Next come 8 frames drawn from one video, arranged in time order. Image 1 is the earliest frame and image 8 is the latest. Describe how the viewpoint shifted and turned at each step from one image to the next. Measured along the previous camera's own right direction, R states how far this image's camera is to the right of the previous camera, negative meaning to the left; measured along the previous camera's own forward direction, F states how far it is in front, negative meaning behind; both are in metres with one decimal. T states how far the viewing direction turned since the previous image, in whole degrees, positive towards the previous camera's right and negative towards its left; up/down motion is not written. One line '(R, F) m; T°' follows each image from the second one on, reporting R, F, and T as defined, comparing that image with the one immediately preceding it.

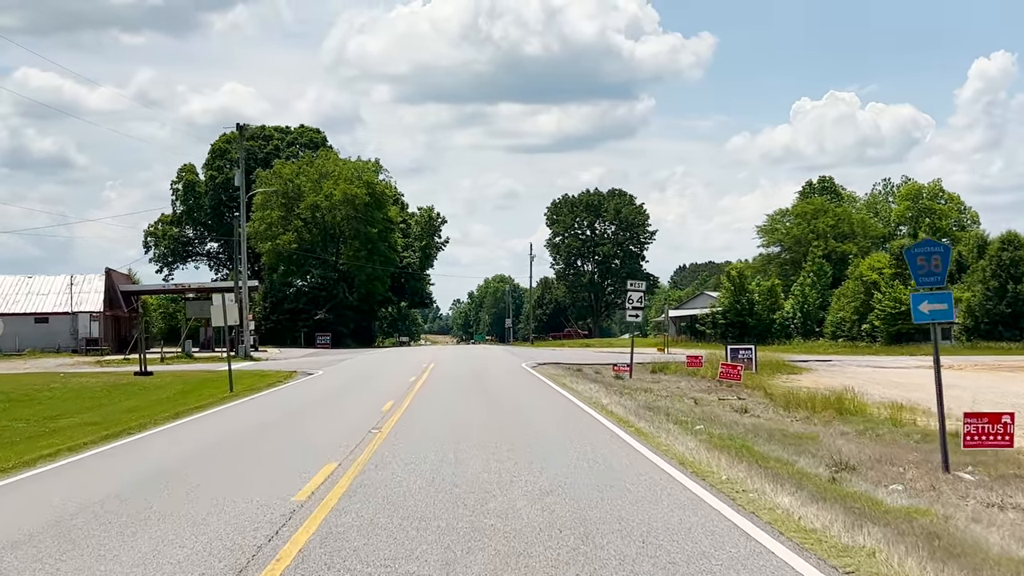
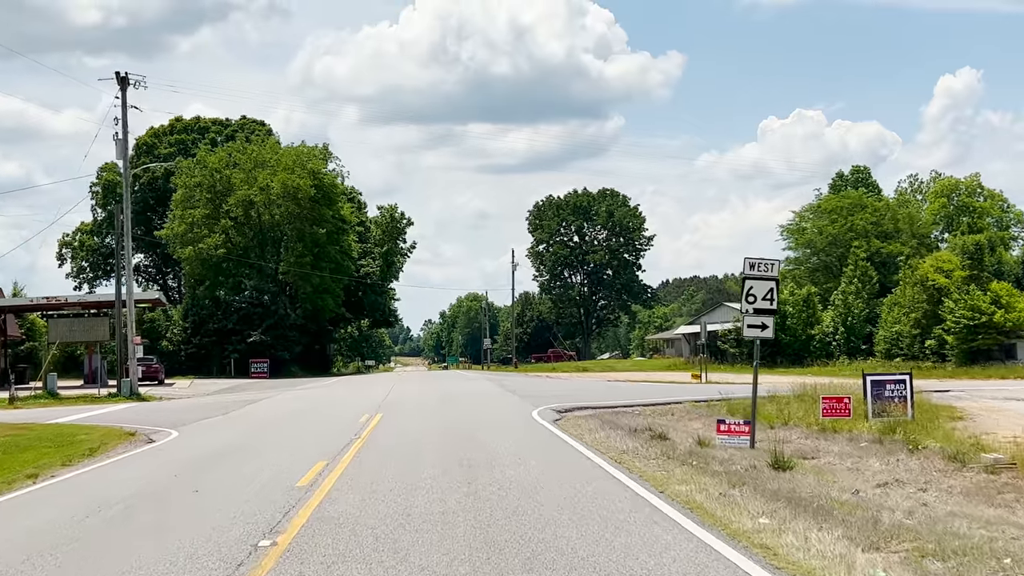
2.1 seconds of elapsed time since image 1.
(-0.5, +13.9) m; +1°
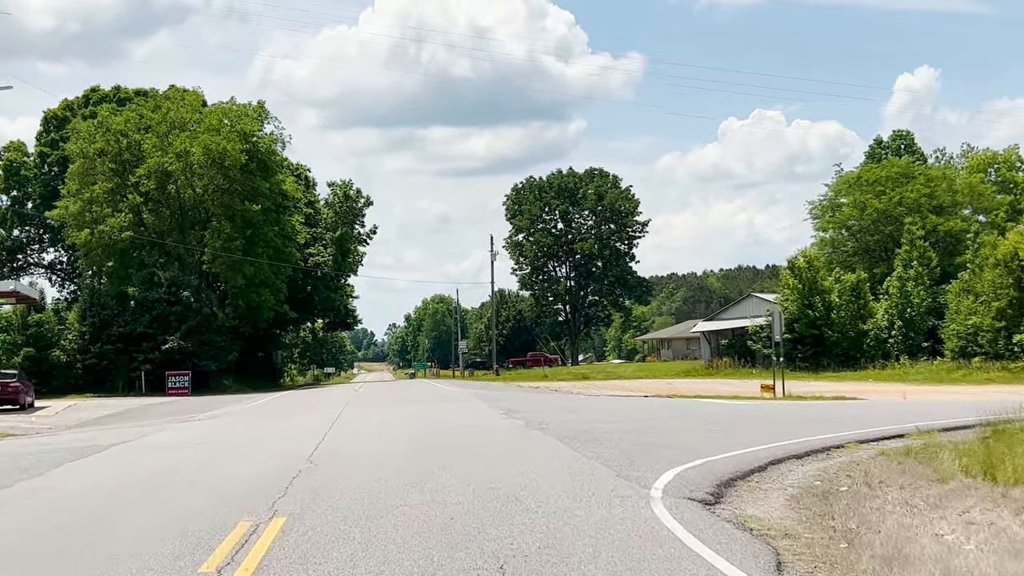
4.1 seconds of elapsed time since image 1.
(-0.8, +12.0) m; +2°
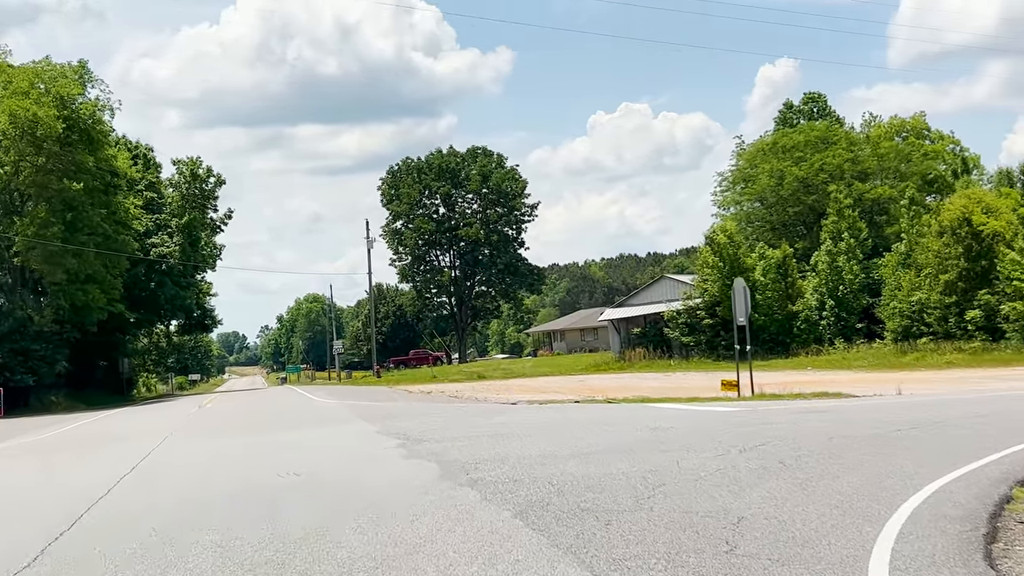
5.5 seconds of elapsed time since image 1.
(-0.2, +7.1) m; +6°
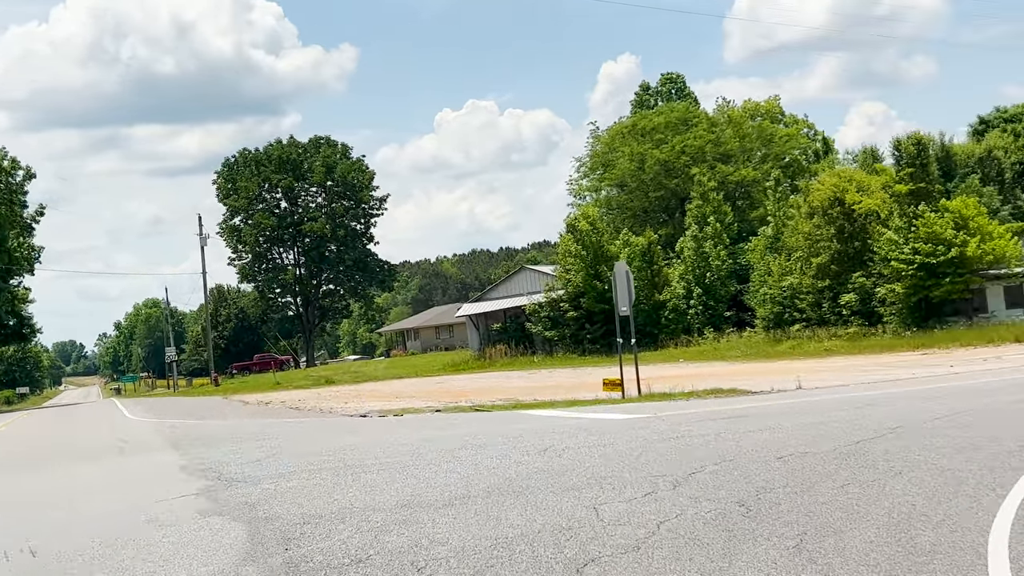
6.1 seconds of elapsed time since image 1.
(+0.1, +3.4) m; +7°
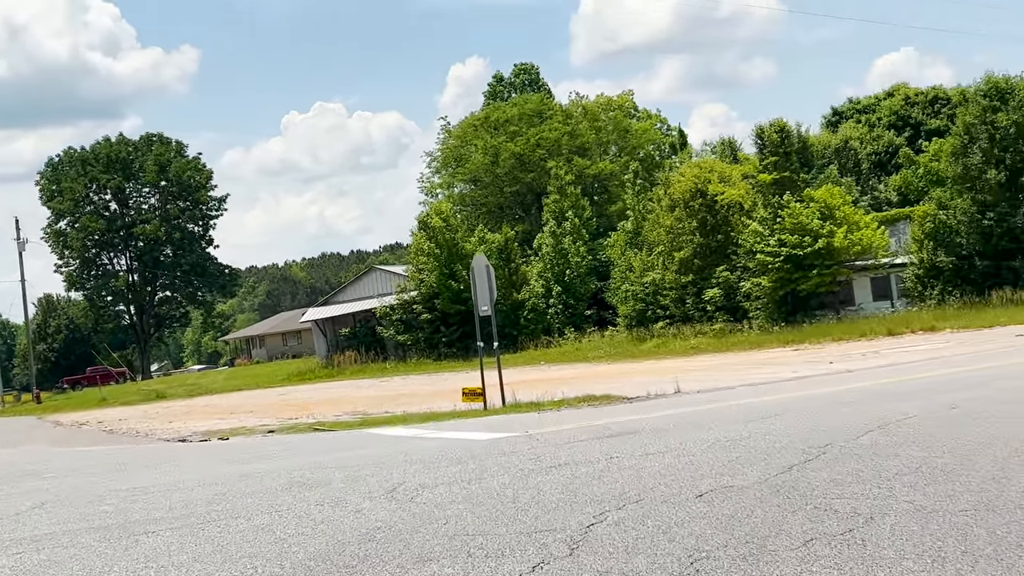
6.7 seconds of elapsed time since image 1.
(+0.1, +2.5) m; +7°
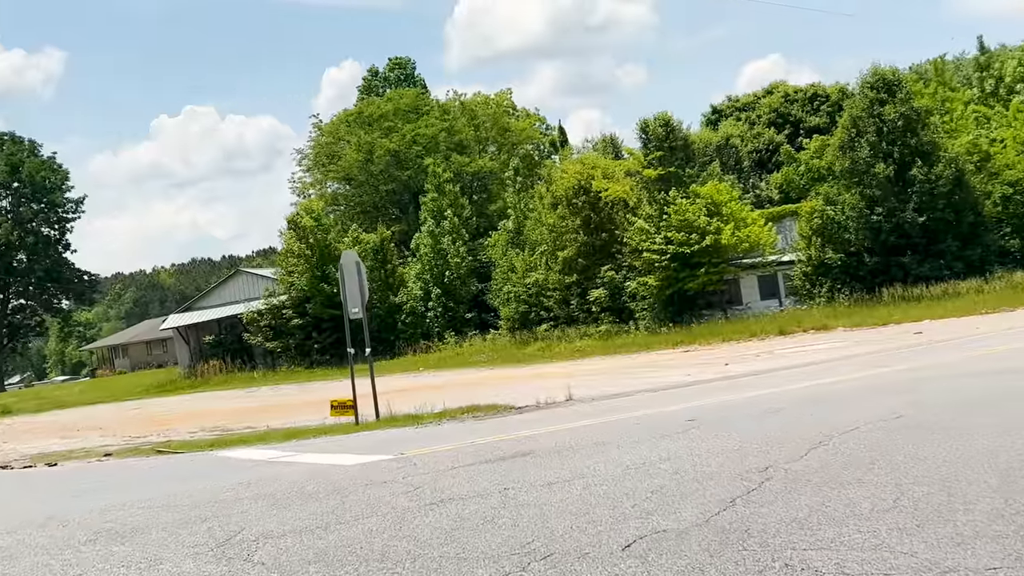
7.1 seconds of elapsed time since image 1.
(+0.1, +1.8) m; +6°
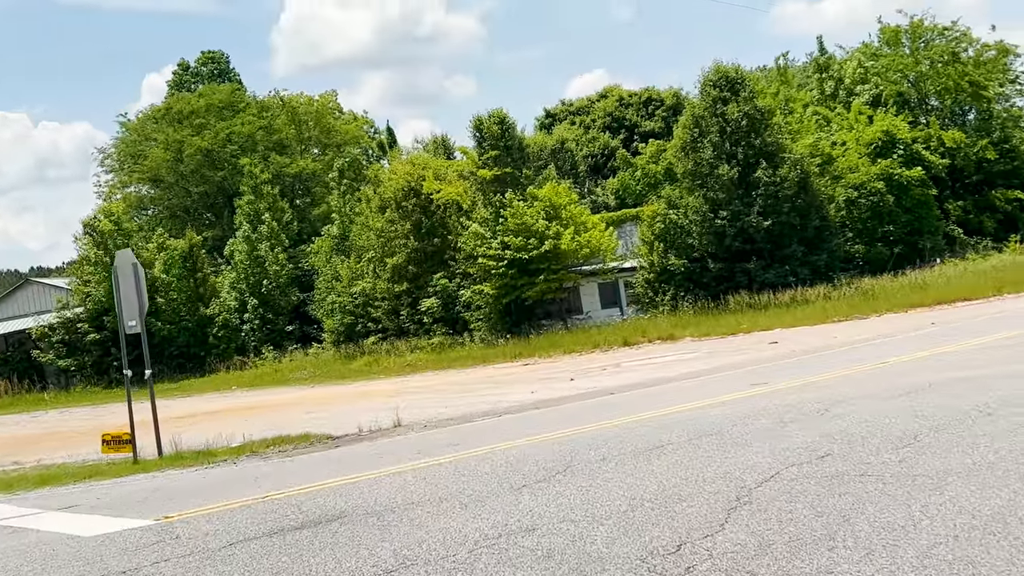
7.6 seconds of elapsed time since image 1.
(+0.2, +2.4) m; +8°
